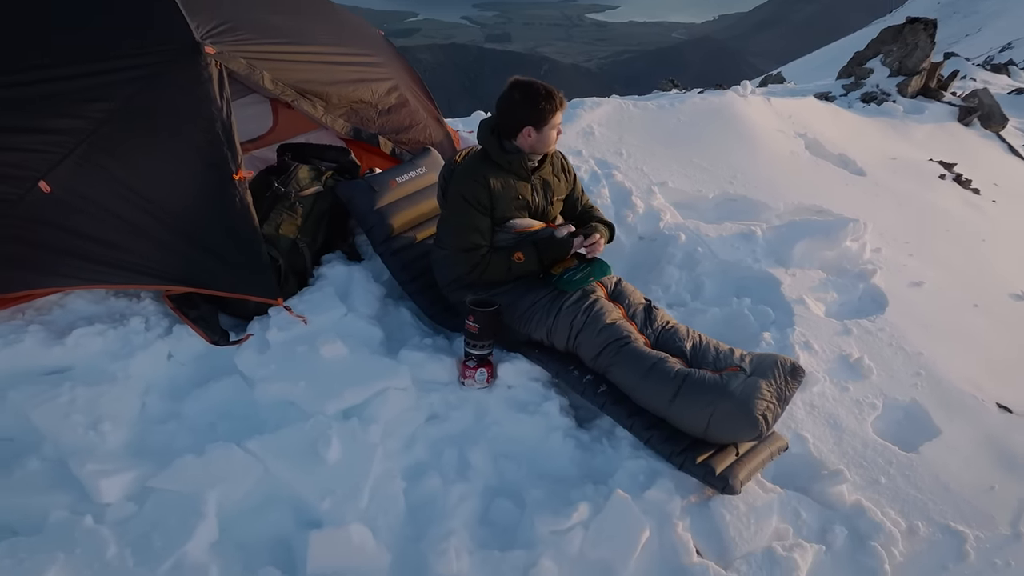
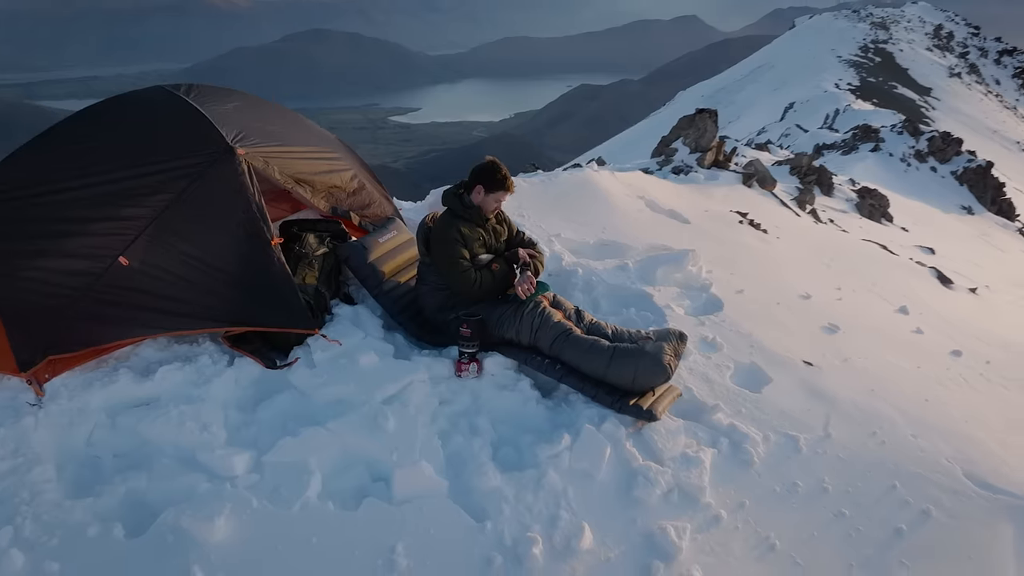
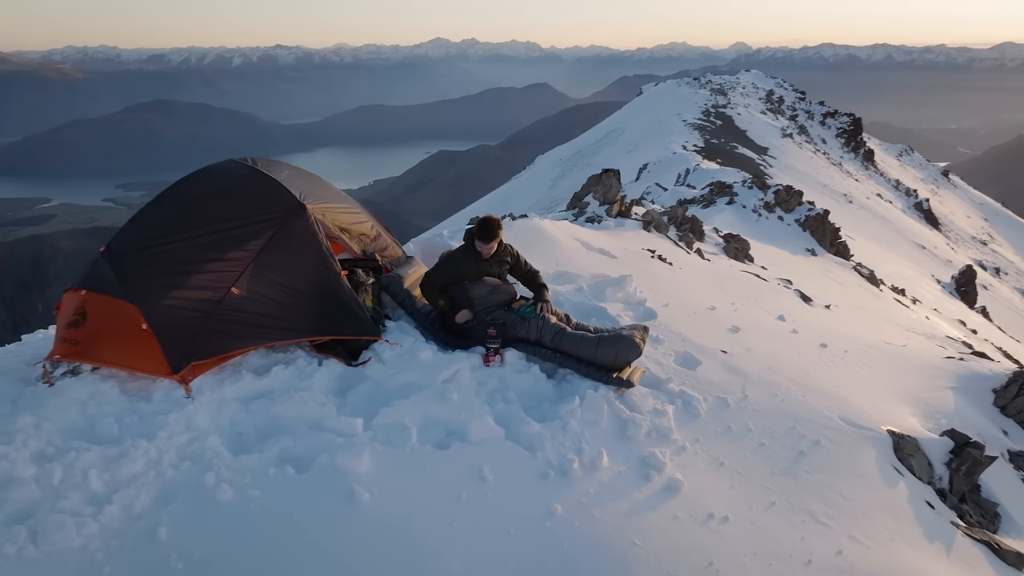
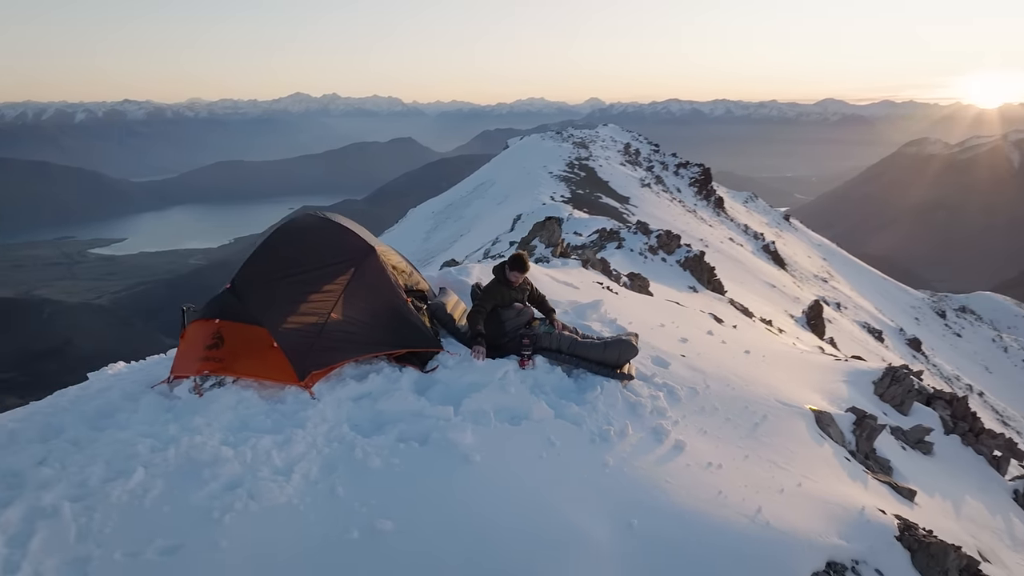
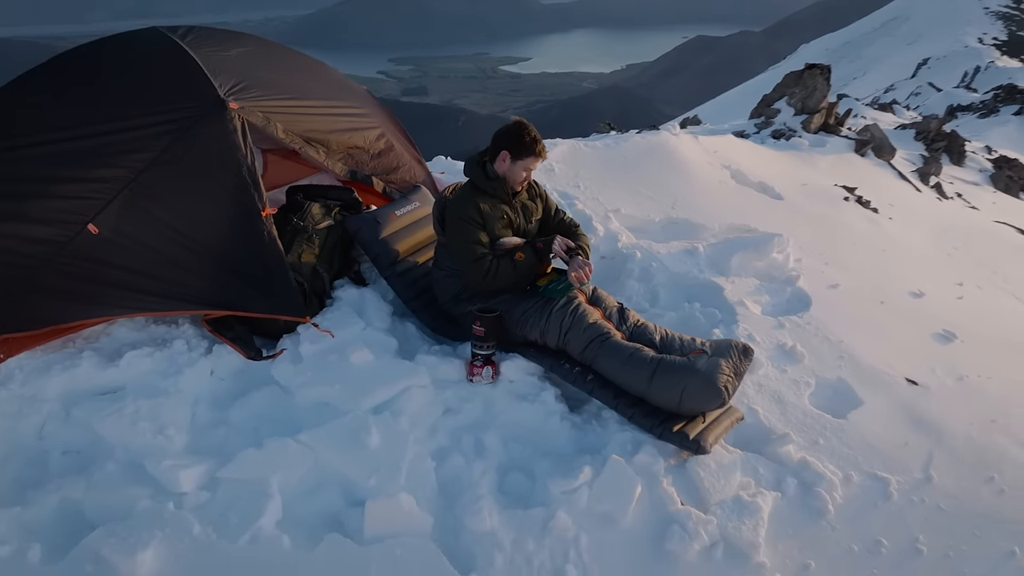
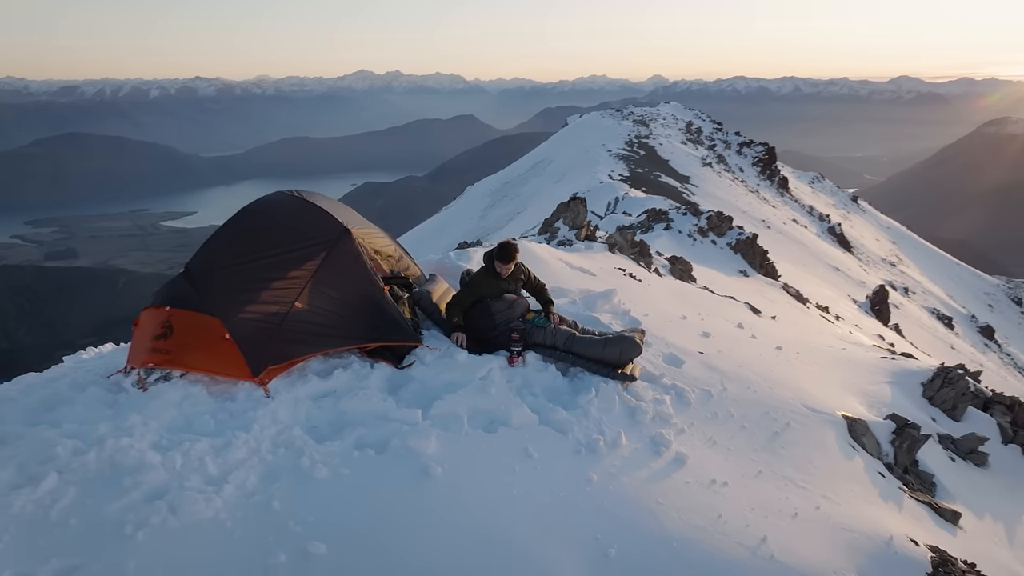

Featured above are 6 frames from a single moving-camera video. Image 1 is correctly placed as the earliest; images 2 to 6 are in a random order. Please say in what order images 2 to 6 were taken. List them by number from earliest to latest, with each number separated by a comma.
5, 2, 3, 6, 4
